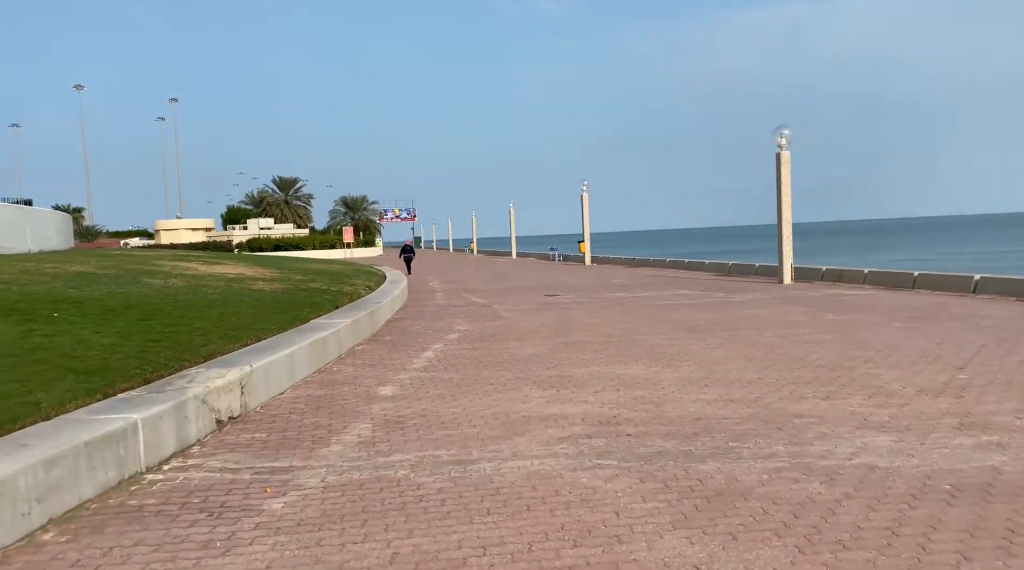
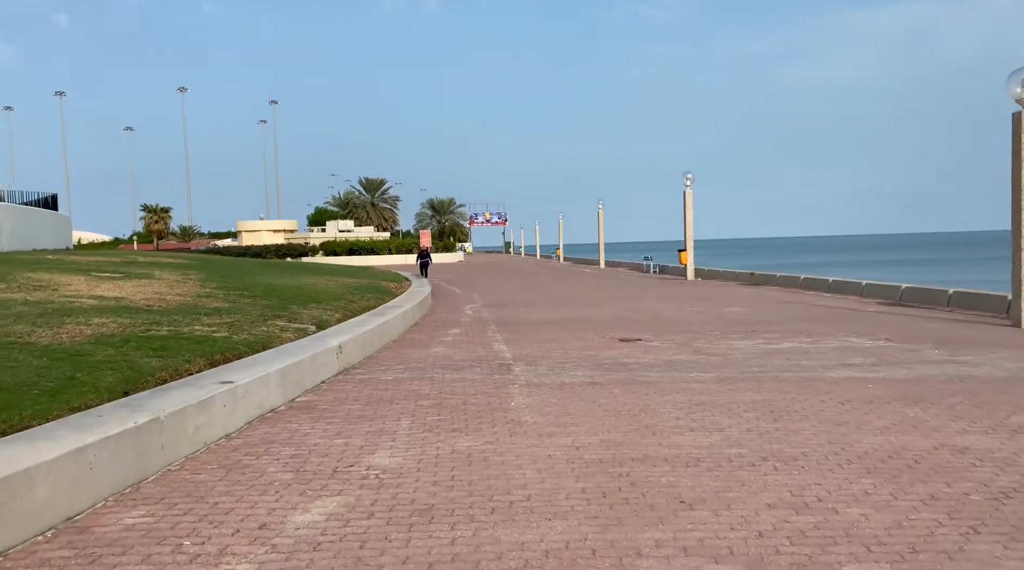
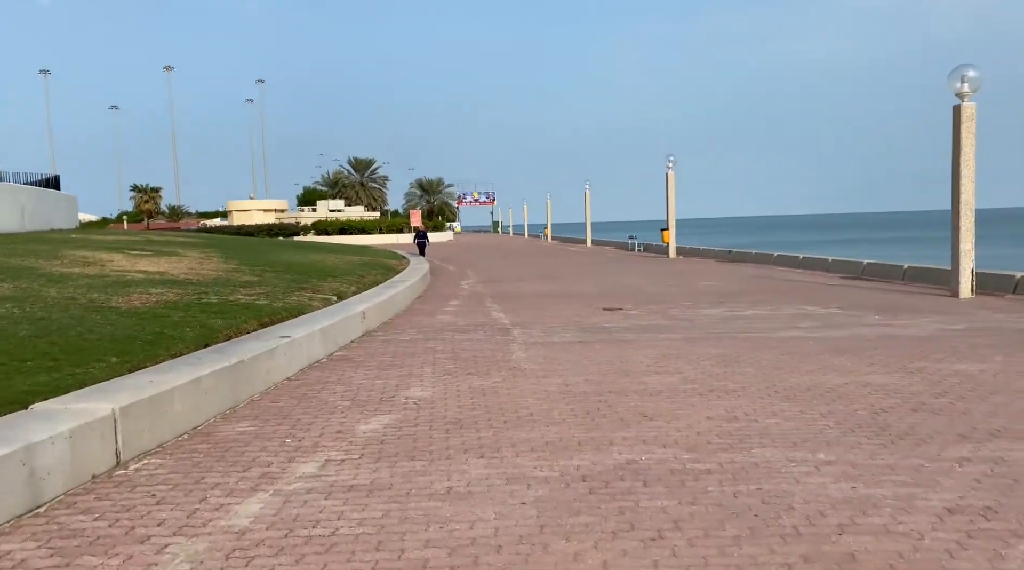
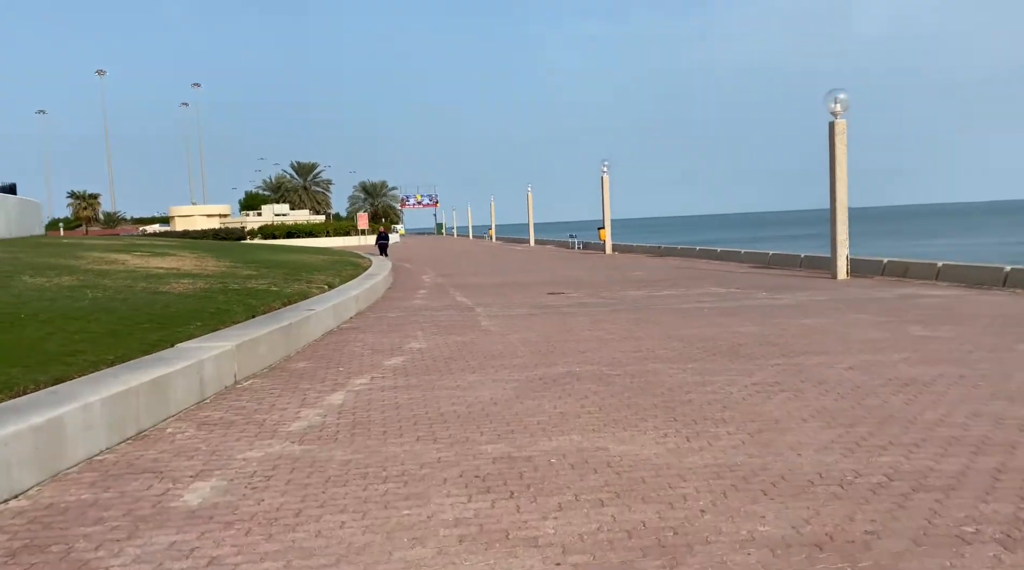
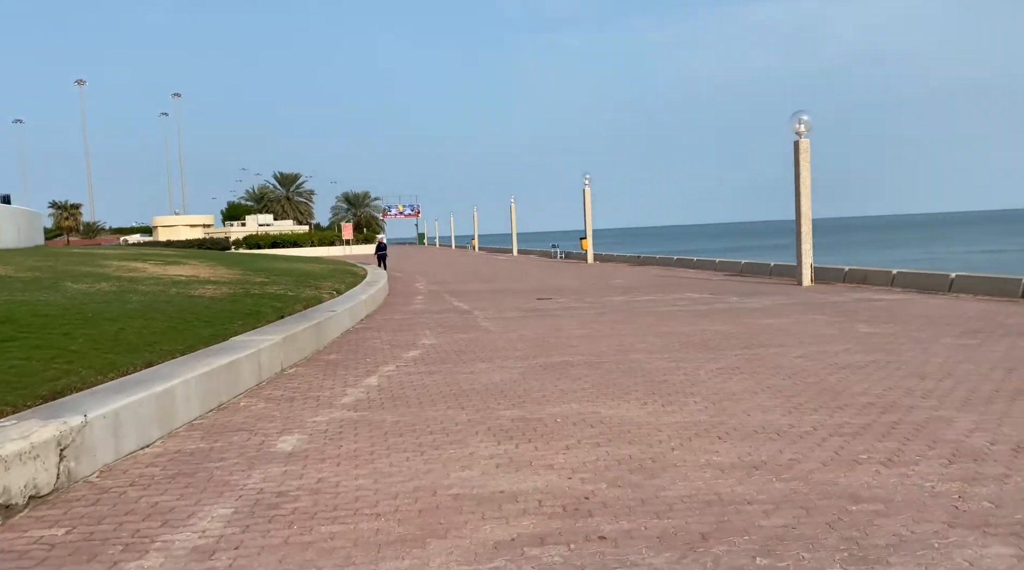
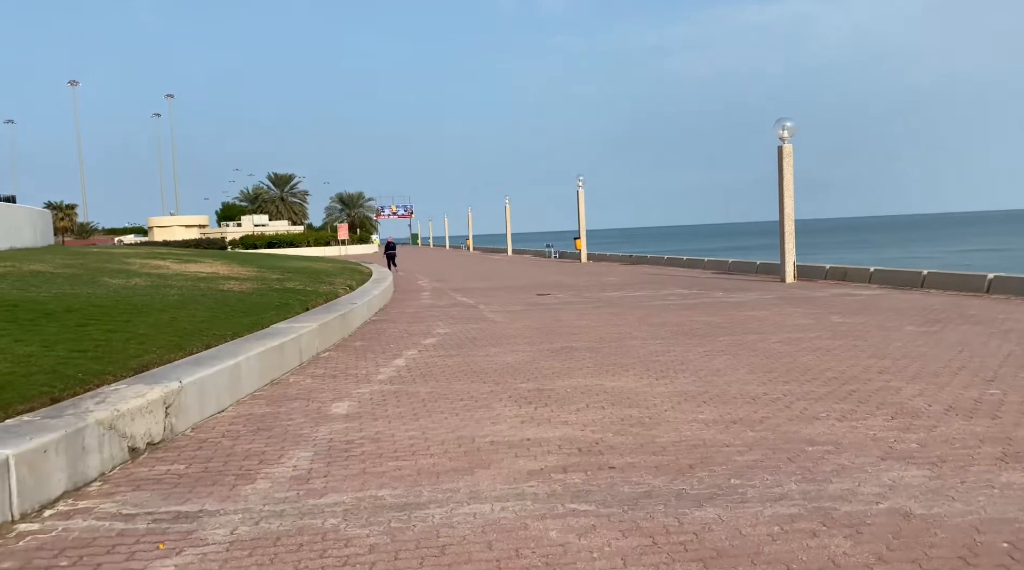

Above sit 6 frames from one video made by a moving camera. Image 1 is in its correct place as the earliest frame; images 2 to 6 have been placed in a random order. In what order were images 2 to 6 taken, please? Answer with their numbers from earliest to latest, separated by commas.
6, 5, 4, 3, 2
